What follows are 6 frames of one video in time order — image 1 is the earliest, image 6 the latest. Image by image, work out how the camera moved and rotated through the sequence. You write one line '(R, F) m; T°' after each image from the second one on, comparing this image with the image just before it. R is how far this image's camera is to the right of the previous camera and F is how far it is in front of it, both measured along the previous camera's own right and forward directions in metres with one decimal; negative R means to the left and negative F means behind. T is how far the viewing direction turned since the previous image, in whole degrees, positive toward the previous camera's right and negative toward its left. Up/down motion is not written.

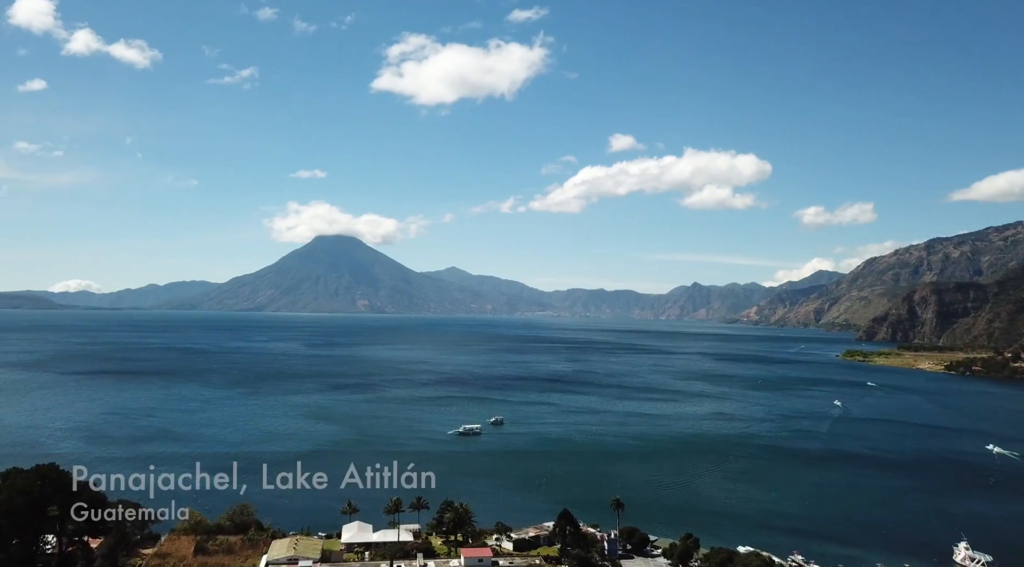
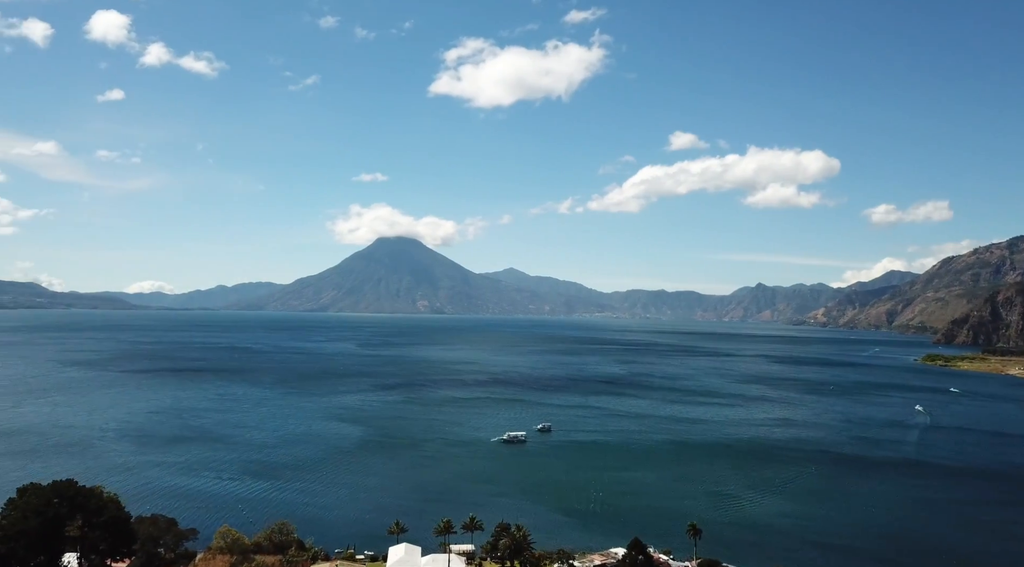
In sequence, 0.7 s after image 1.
(-0.1, +2.1) m; -4°
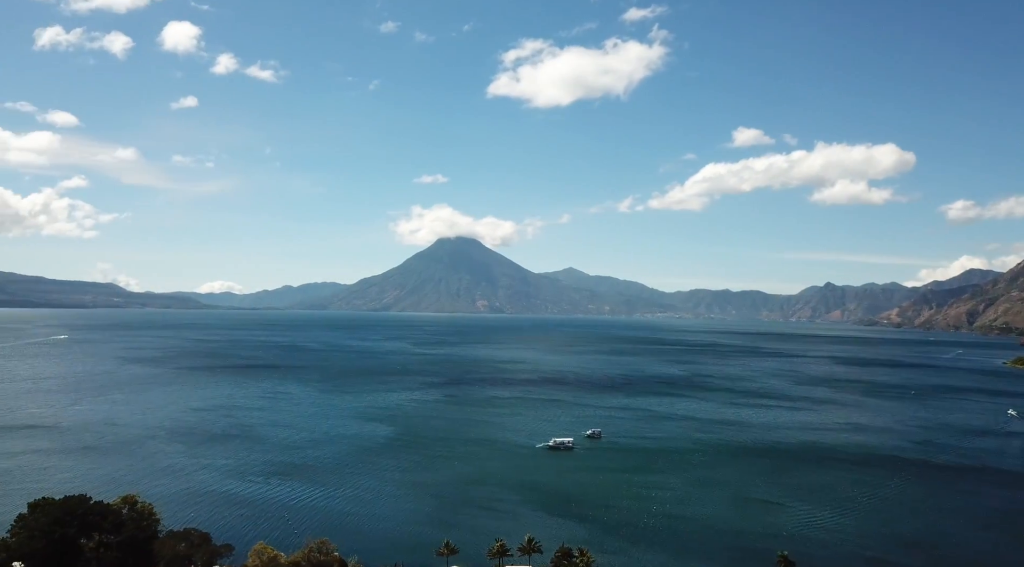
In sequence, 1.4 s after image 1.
(-0.1, +2.3) m; -4°
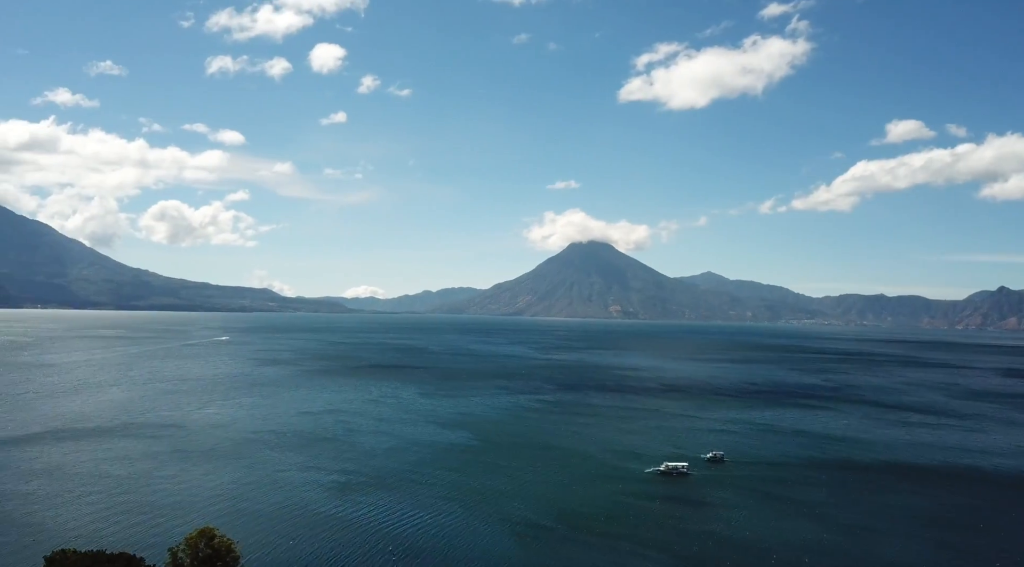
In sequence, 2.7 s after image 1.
(-0.3, +5.0) m; -9°
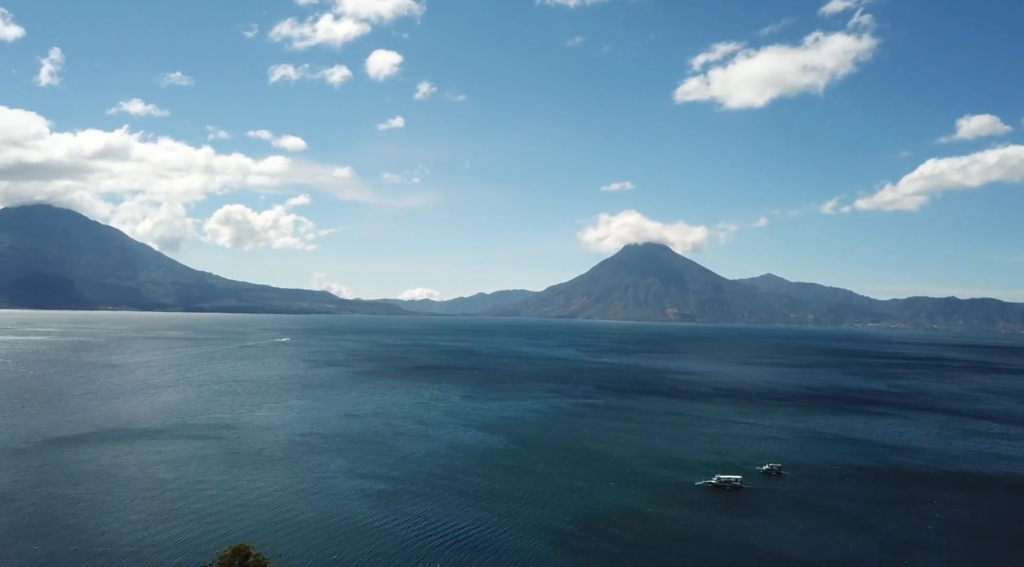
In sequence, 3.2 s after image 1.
(0.0, +1.9) m; -4°
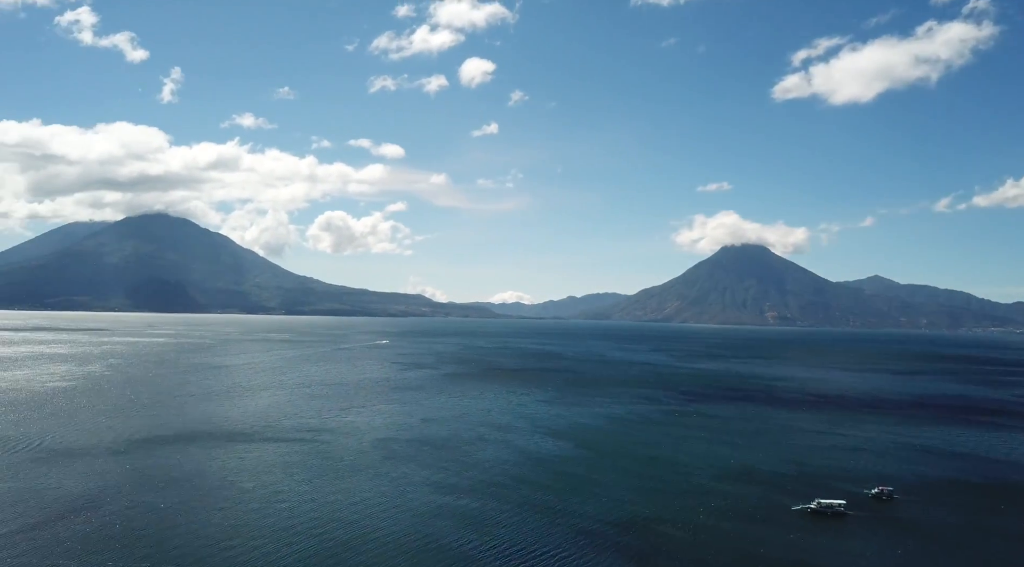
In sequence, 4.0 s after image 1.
(0.0, +2.9) m; -6°
